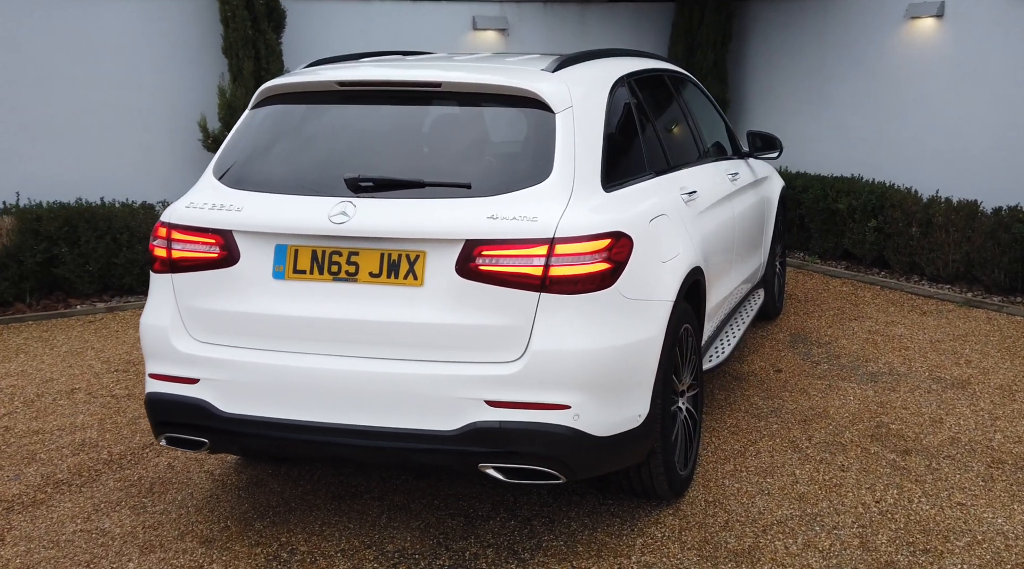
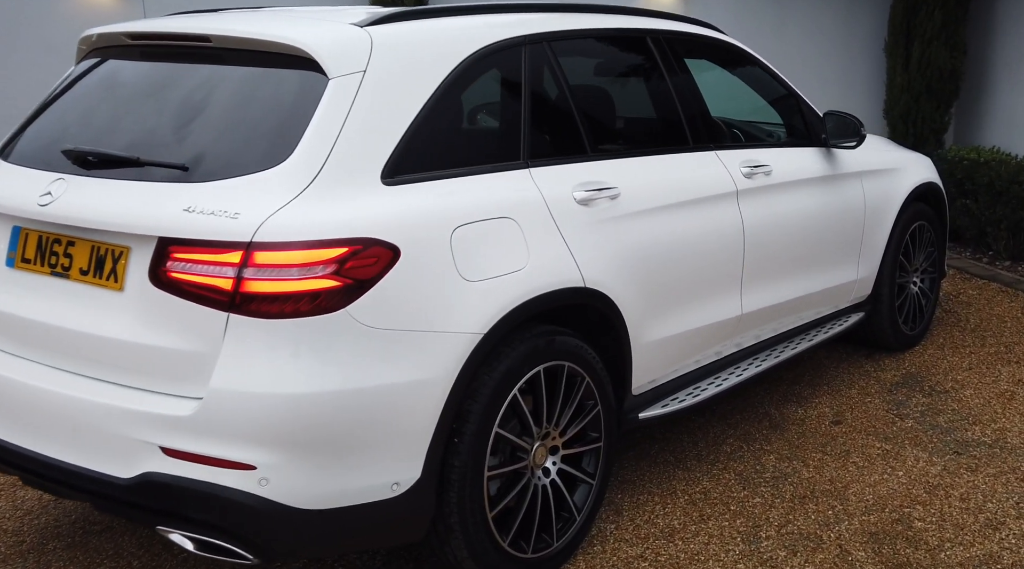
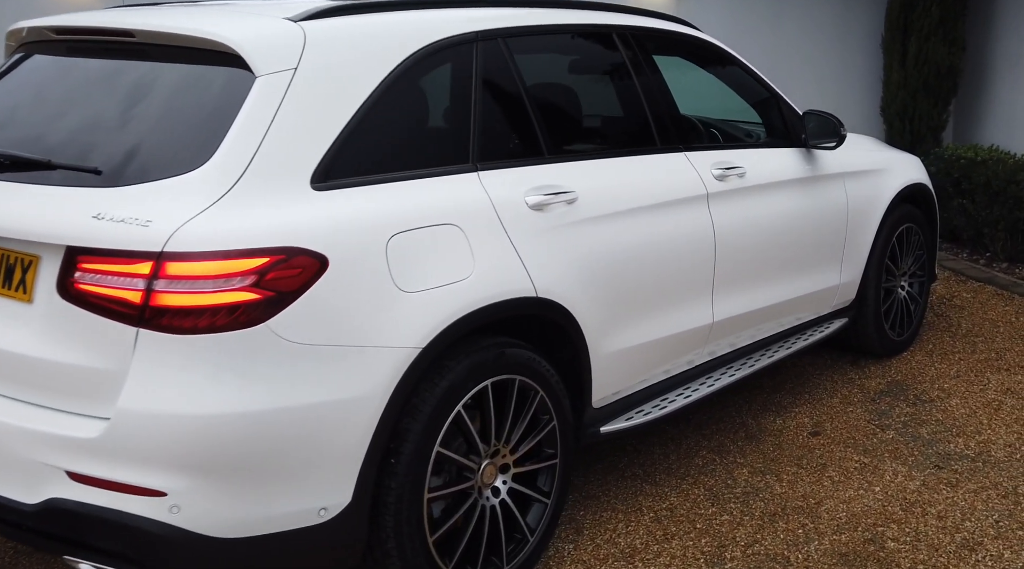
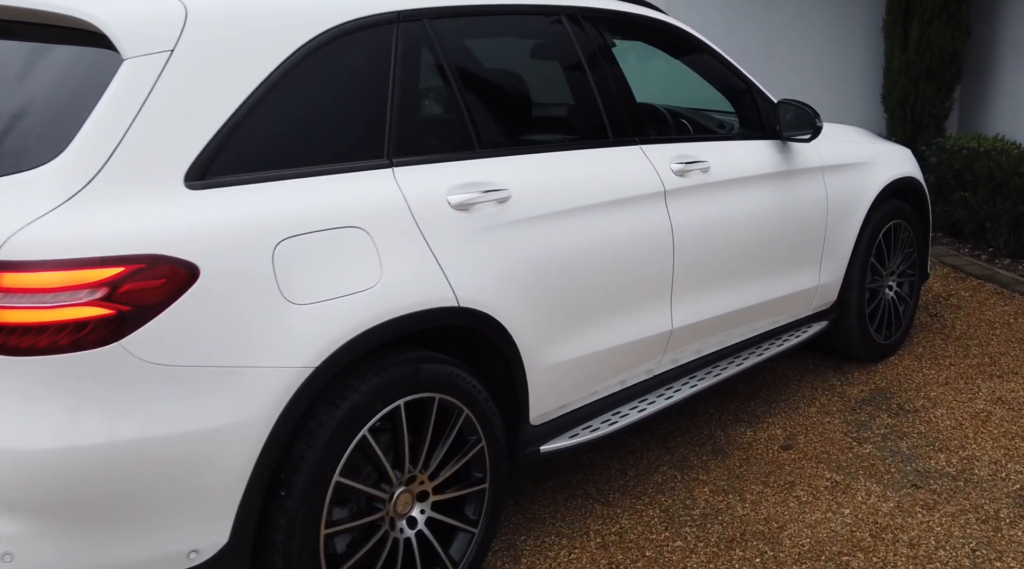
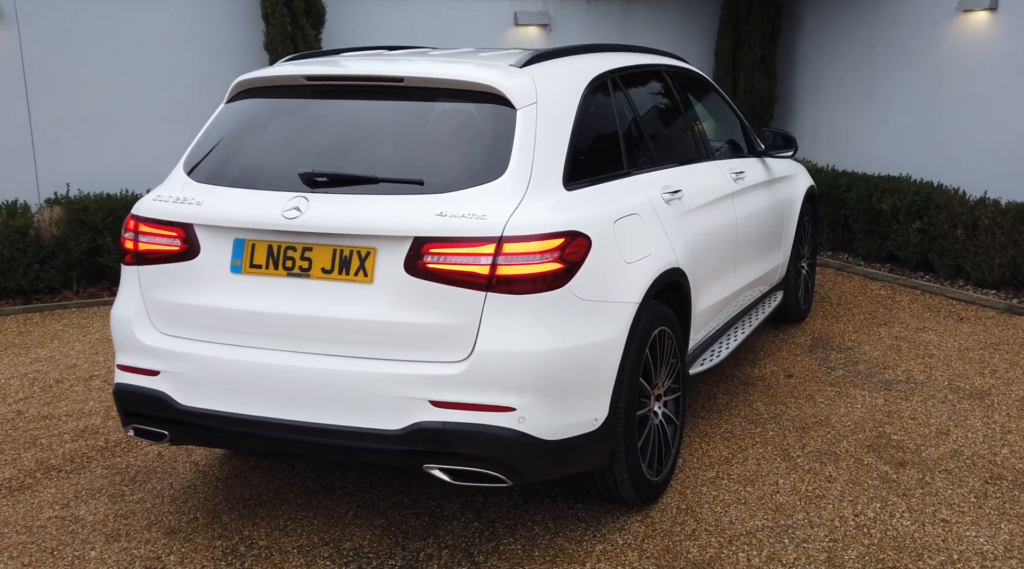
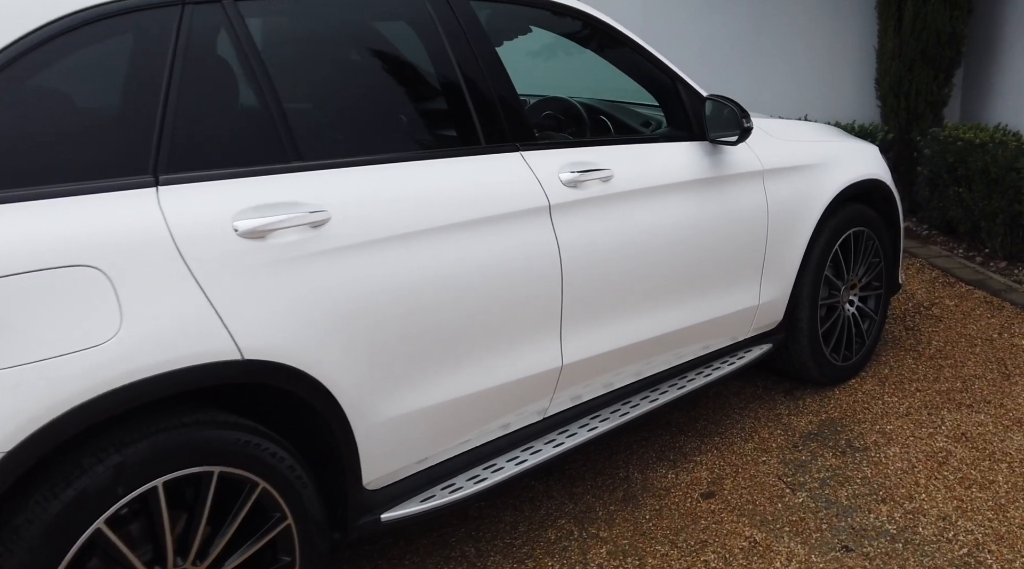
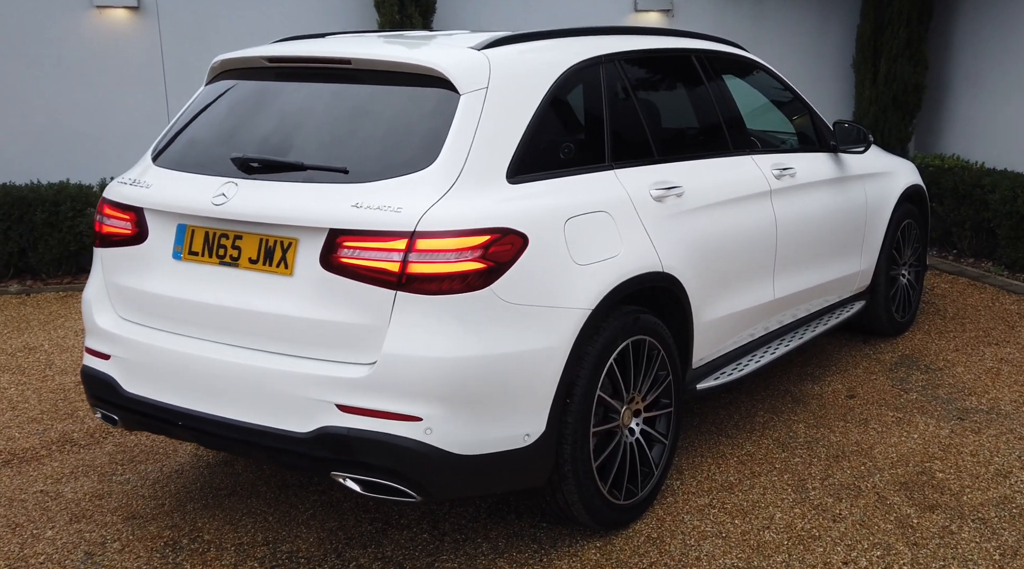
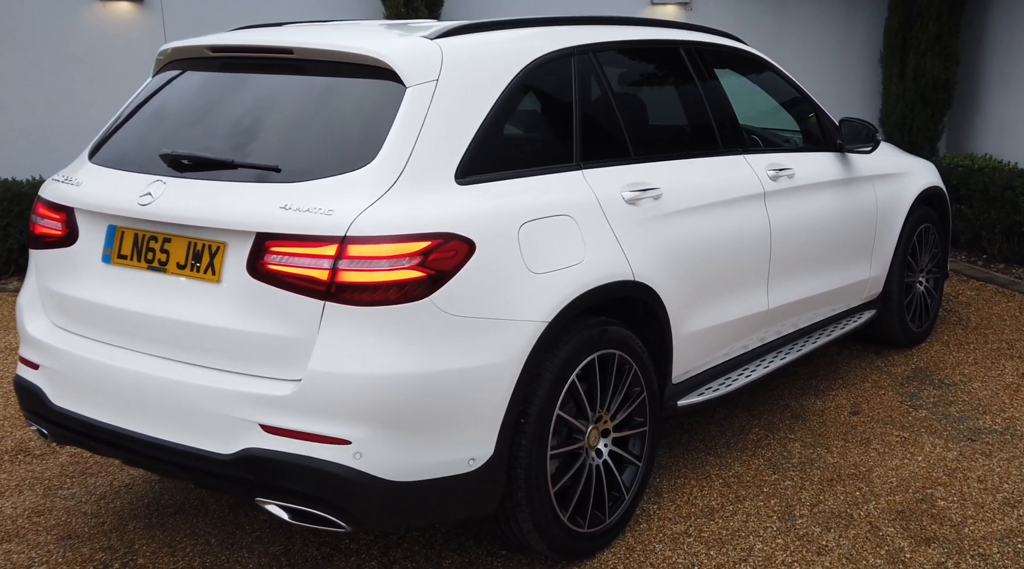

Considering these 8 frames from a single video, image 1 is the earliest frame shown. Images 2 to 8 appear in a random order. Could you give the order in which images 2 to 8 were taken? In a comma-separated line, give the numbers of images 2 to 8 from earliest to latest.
5, 7, 8, 2, 3, 4, 6
